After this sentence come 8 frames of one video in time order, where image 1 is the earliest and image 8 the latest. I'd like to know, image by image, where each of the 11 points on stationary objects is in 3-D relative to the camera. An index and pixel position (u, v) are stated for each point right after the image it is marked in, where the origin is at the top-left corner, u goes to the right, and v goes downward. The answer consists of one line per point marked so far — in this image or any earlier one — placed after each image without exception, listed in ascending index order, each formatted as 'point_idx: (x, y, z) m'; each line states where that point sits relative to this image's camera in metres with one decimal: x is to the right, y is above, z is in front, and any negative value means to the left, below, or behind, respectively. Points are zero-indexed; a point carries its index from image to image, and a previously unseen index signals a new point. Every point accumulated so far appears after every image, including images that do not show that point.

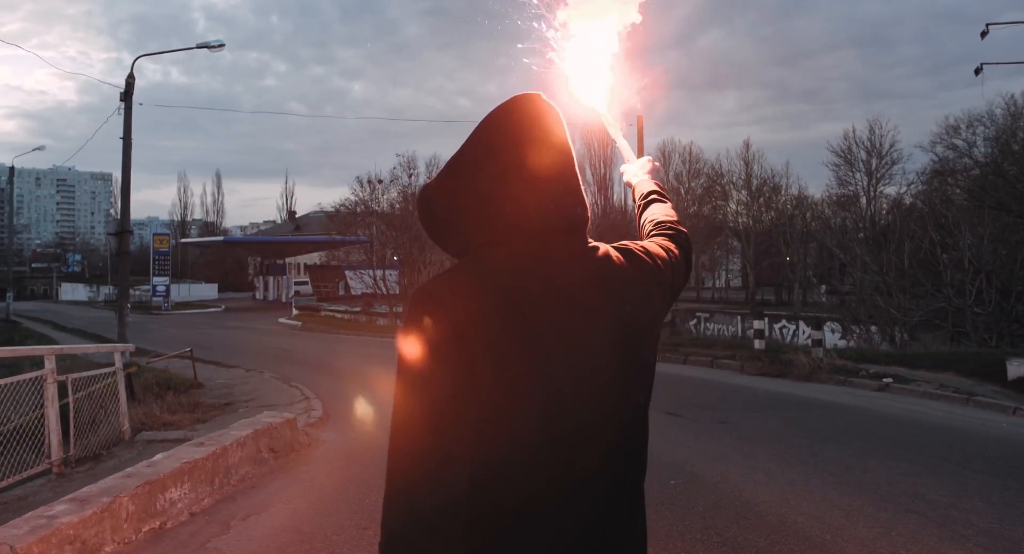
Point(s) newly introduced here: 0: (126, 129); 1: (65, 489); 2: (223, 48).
0: (-6.1, +2.4, +14.9) m
1: (-3.1, -1.5, +6.5) m
2: (-4.8, +3.8, +15.7) m
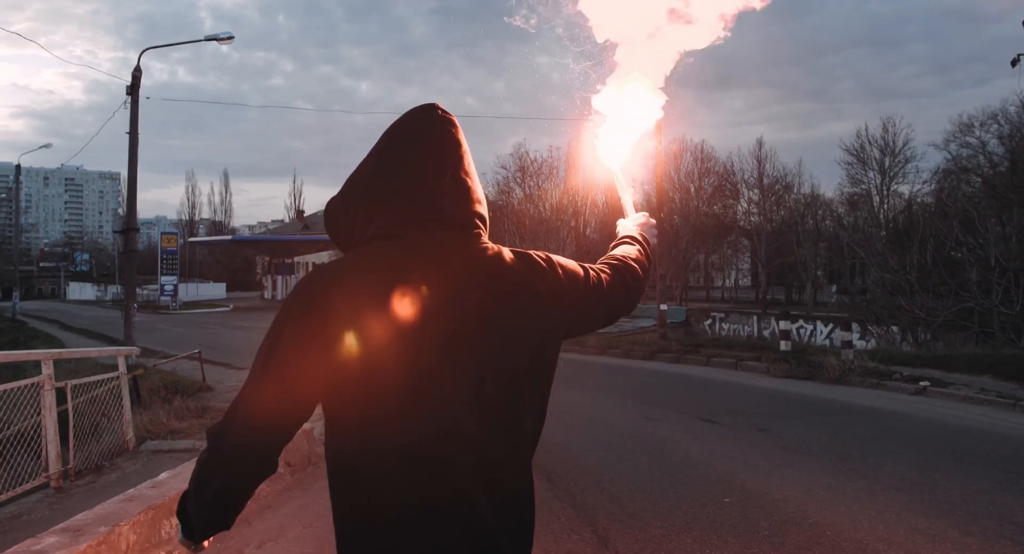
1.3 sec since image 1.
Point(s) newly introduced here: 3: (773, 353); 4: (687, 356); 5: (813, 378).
0: (-5.8, +2.4, +14.5) m
1: (-2.9, -1.5, +6.1) m
2: (-4.6, +3.8, +15.3) m
3: (+3.7, -1.1, +13.3) m
4: (+2.7, -1.2, +14.6) m
5: (+3.6, -1.2, +11.4) m
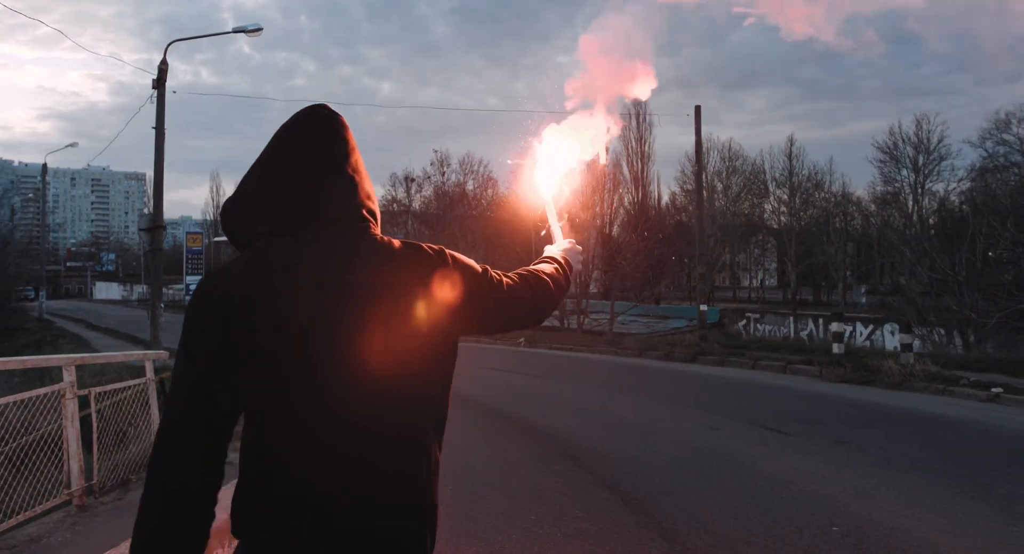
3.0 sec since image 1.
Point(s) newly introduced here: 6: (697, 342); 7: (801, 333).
0: (-5.3, +2.4, +14.1) m
1: (-2.6, -1.5, +5.7) m
2: (-4.0, +3.9, +14.9) m
3: (+4.2, -1.1, +12.7) m
4: (+3.3, -1.2, +14.0) m
5: (+4.1, -1.2, +10.8) m
6: (+3.4, -1.2, +17.4) m
7: (+6.0, -1.2, +19.7) m
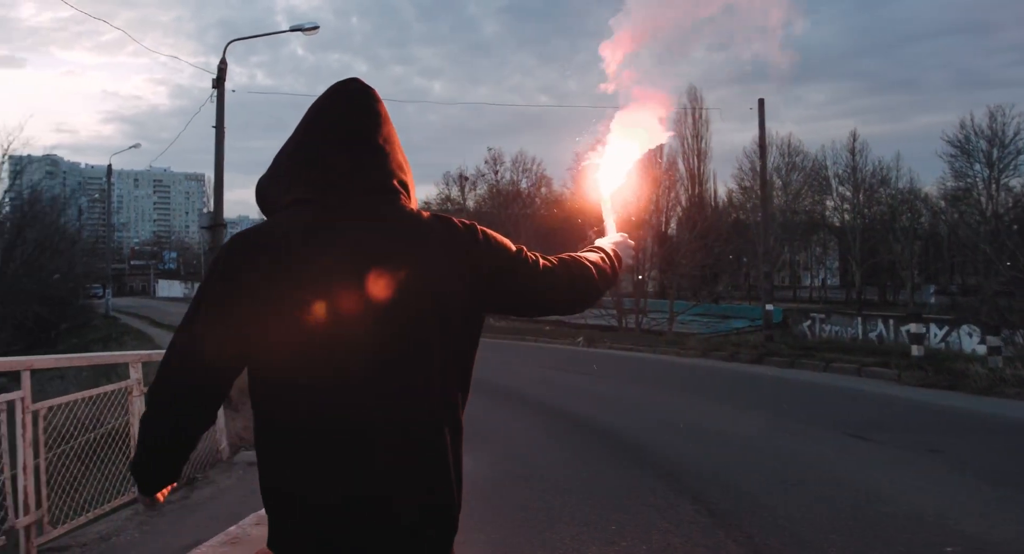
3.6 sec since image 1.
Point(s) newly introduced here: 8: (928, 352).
0: (-4.4, +2.4, +14.1) m
1: (-2.1, -1.5, +5.6) m
2: (-3.1, +3.9, +14.8) m
3: (+5.0, -1.1, +12.2) m
4: (+4.2, -1.2, +13.6) m
5: (+4.8, -1.2, +10.3) m
6: (+4.5, -1.2, +16.9) m
7: (+7.2, -1.2, +19.1) m
8: (+5.5, -1.0, +12.6) m
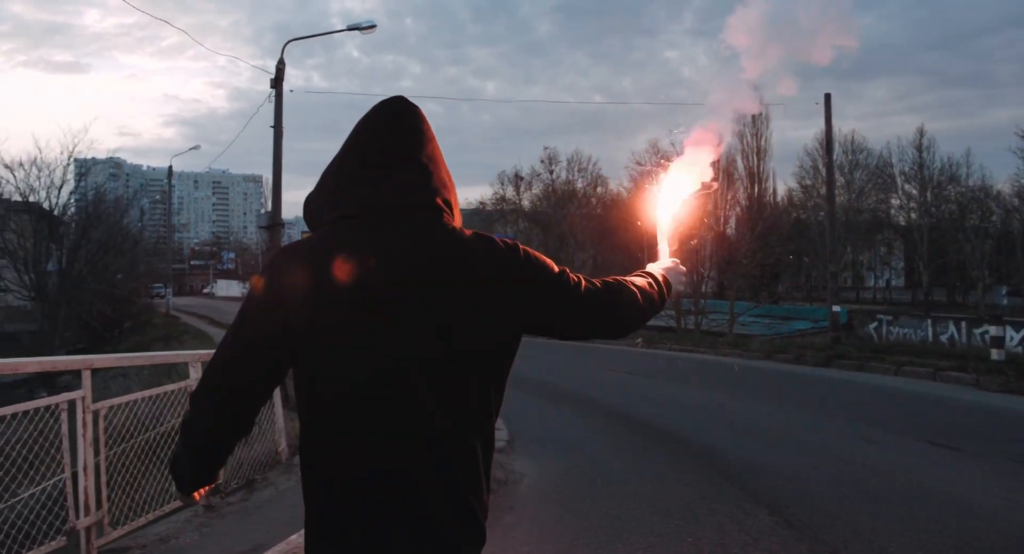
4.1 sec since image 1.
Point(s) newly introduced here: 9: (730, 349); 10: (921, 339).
0: (-3.5, +2.4, +14.1) m
1: (-1.7, -1.5, +5.4) m
2: (-2.1, +3.9, +14.7) m
3: (+5.8, -1.1, +11.7) m
4: (+5.0, -1.2, +13.1) m
5: (+5.5, -1.2, +9.8) m
6: (+5.5, -1.2, +16.4) m
7: (+8.4, -1.2, +18.4) m
8: (+6.3, -1.0, +12.0) m
9: (+4.1, -1.3, +17.6) m
10: (+8.2, -1.2, +19.0) m
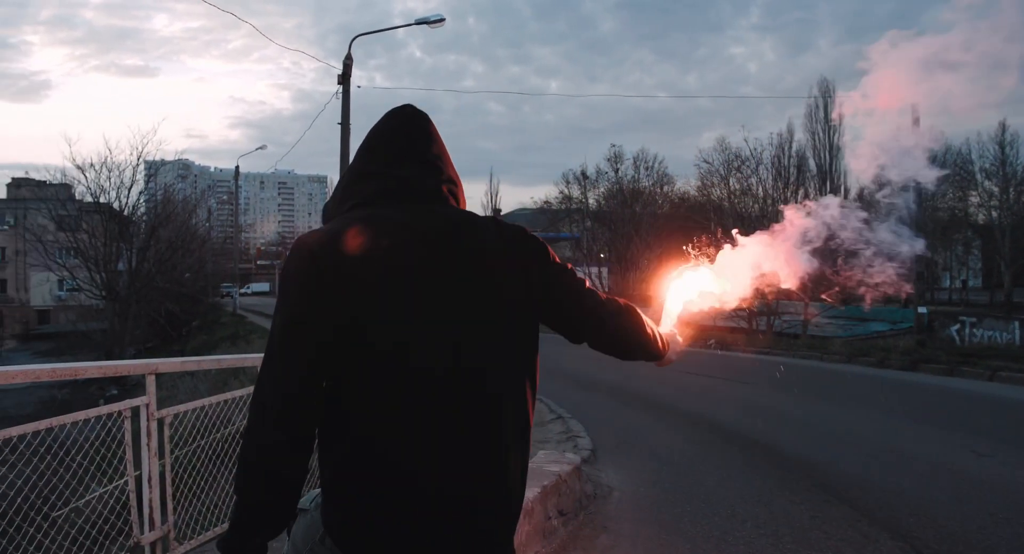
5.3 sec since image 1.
0: (-2.5, +2.4, +13.9) m
1: (-1.2, -1.5, +5.2) m
2: (-1.1, +3.9, +14.5) m
3: (+6.7, -1.1, +10.9) m
4: (+5.9, -1.2, +12.4) m
5: (+6.2, -1.2, +9.0) m
6: (+6.7, -1.2, +15.7) m
7: (+9.7, -1.2, +17.5) m
8: (+7.2, -1.0, +11.2) m
9: (+5.3, -1.3, +16.9) m
10: (+9.5, -1.2, +18.1) m
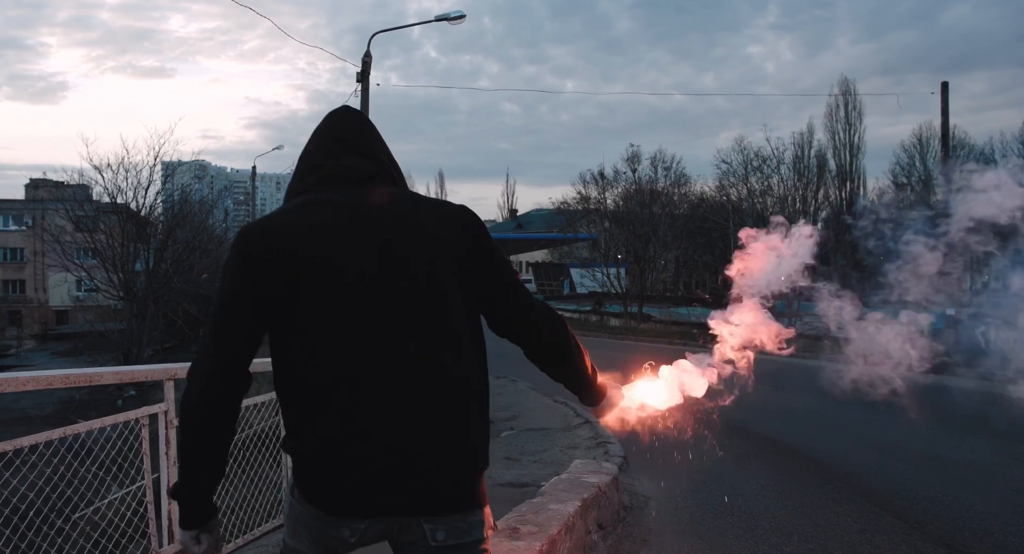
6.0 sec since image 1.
0: (-2.1, +2.4, +13.8) m
1: (-1.0, -1.5, +5.0) m
2: (-0.7, +3.9, +14.3) m
3: (+6.9, -1.1, +10.6) m
4: (+6.2, -1.3, +12.1) m
5: (+6.5, -1.2, +8.8) m
6: (+7.0, -1.3, +15.4) m
7: (+10.0, -1.2, +17.2) m
8: (+7.5, -1.0, +10.9) m
9: (+5.7, -1.4, +16.7) m
10: (+9.9, -1.3, +17.7) m
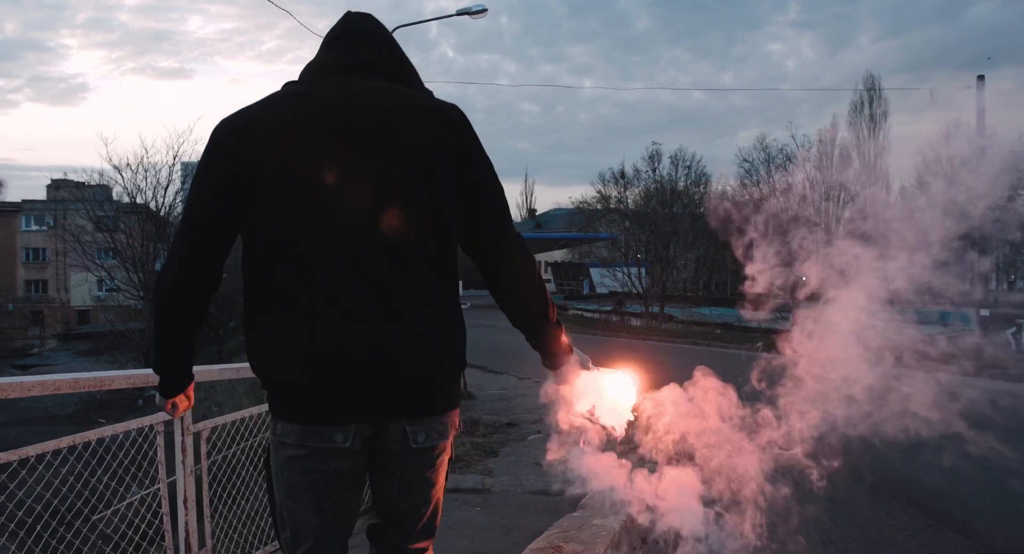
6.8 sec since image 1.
0: (-1.8, +2.4, +13.6) m
1: (-0.8, -1.5, +4.7) m
2: (-0.4, +3.9, +14.0) m
3: (+7.2, -1.1, +10.2) m
4: (+6.5, -1.2, +11.7) m
5: (+6.7, -1.2, +8.4) m
6: (+7.4, -1.2, +15.0) m
7: (+10.4, -1.2, +16.7) m
8: (+7.7, -1.0, +10.5) m
9: (+6.1, -1.4, +16.3) m
10: (+10.3, -1.3, +17.3) m
